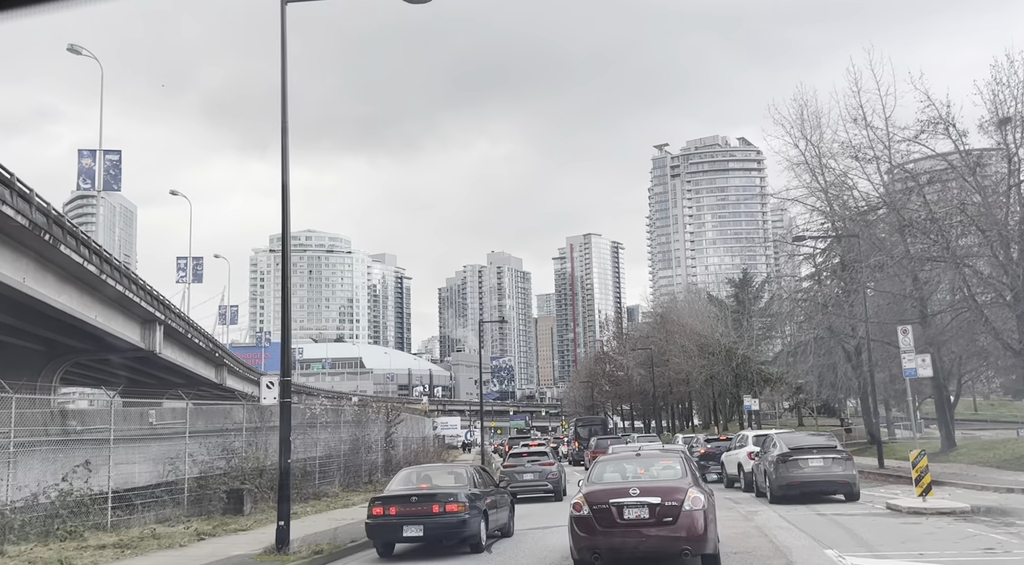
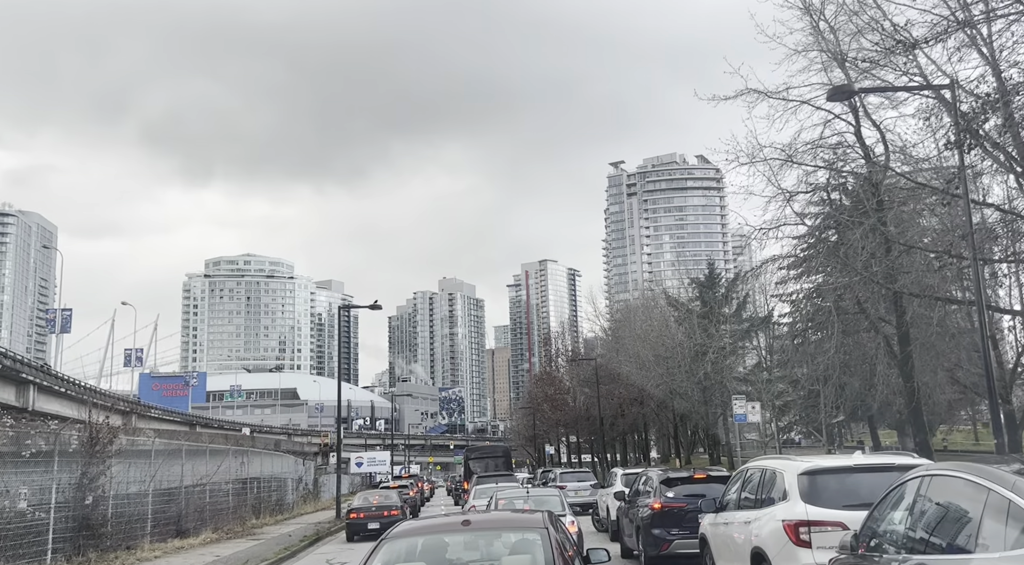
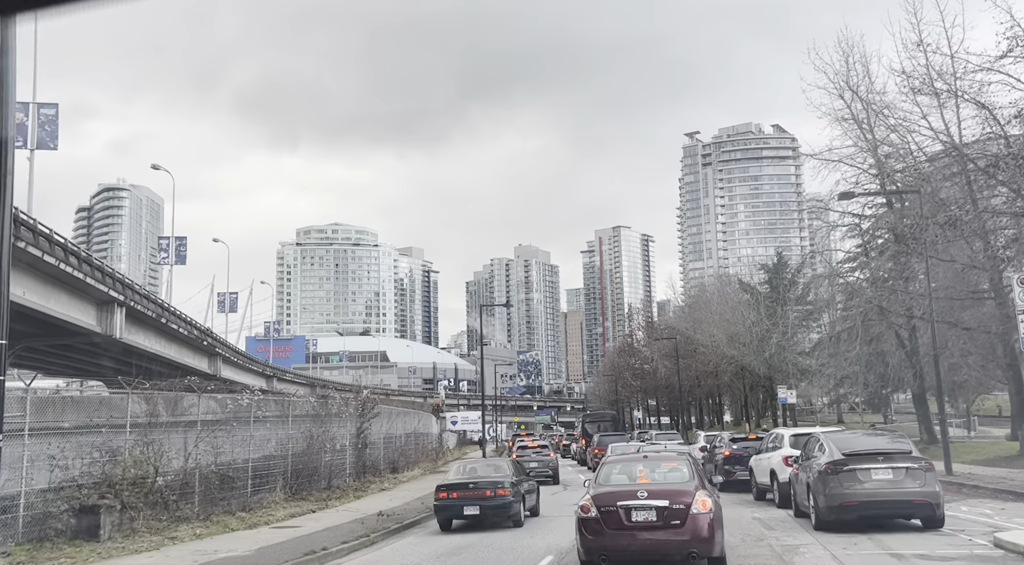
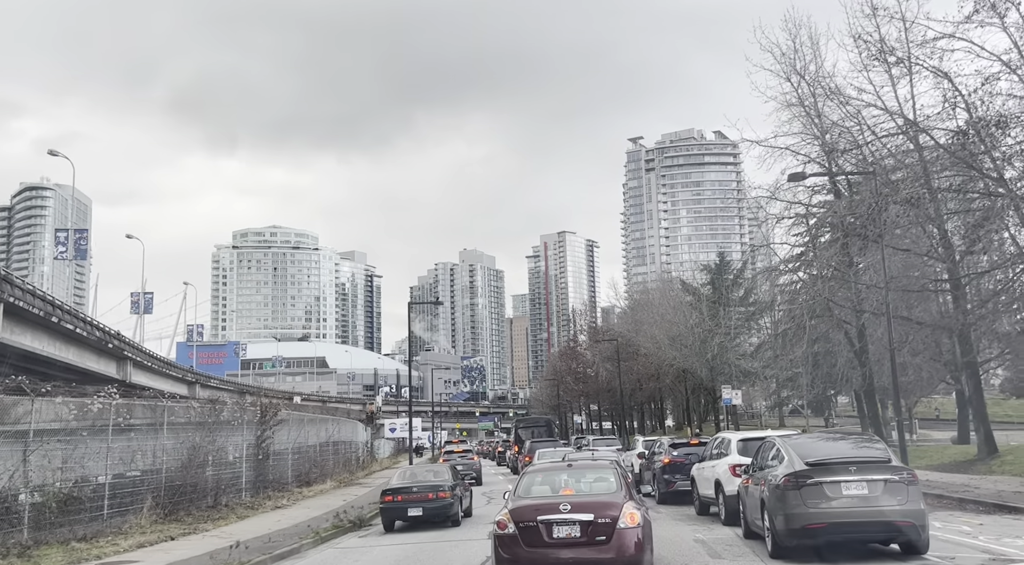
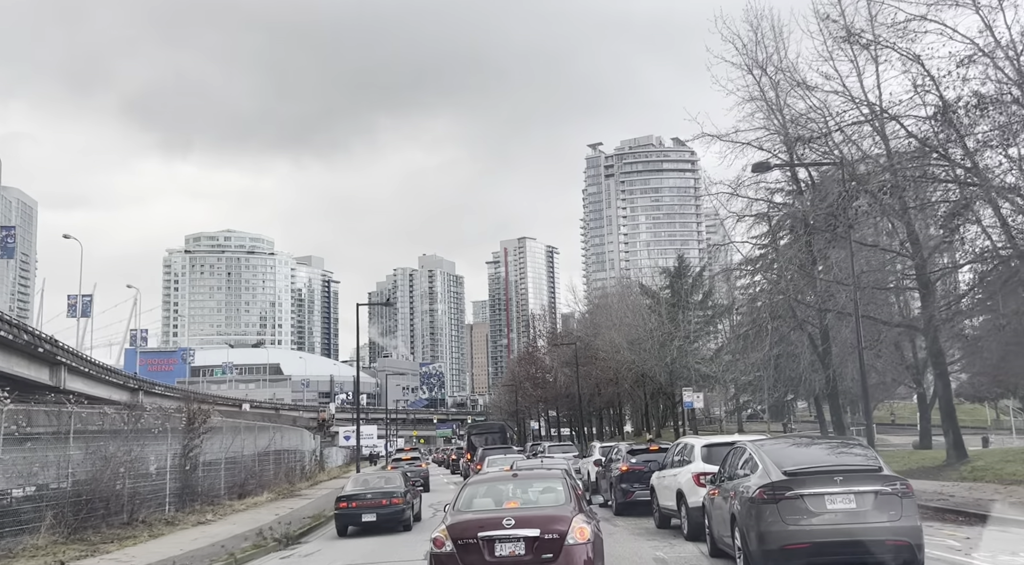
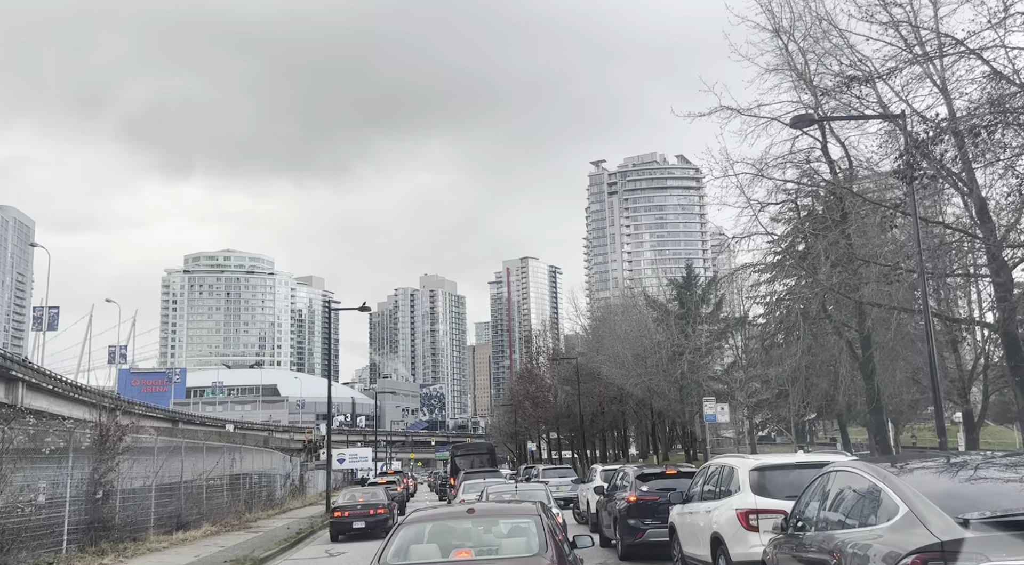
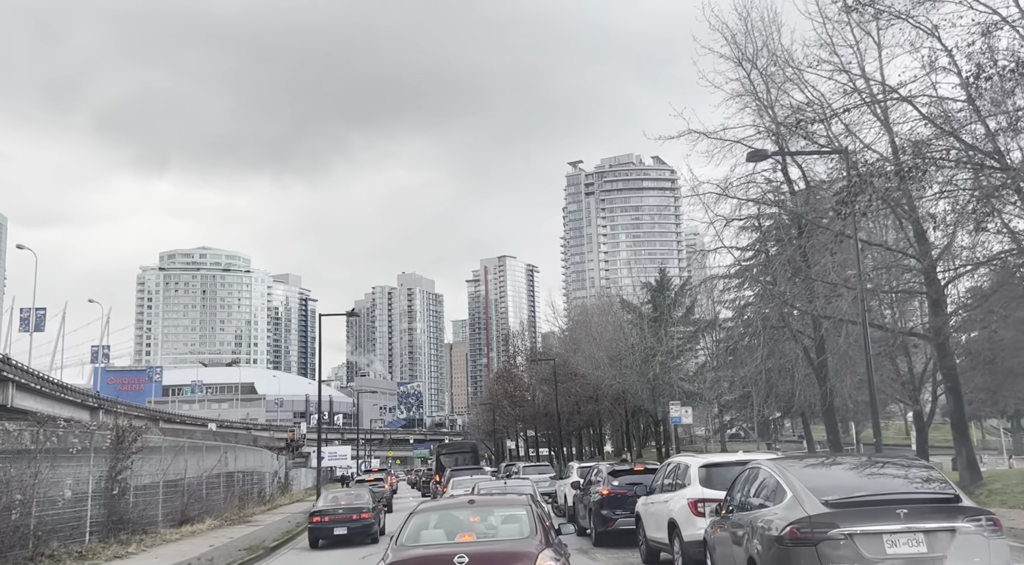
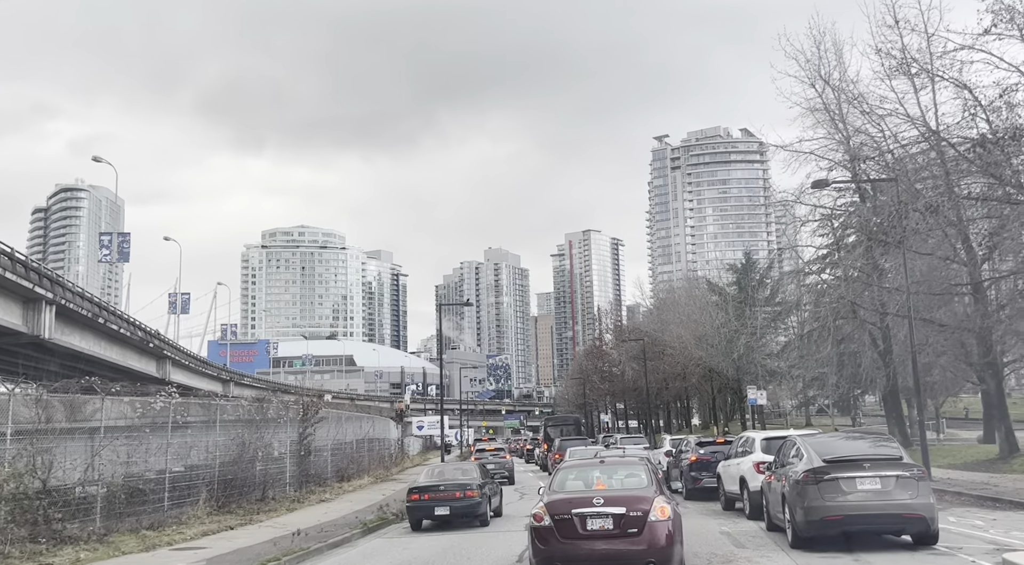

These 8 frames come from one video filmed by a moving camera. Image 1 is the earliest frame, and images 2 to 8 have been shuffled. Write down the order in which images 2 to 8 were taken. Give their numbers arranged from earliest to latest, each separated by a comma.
3, 8, 4, 5, 7, 6, 2
